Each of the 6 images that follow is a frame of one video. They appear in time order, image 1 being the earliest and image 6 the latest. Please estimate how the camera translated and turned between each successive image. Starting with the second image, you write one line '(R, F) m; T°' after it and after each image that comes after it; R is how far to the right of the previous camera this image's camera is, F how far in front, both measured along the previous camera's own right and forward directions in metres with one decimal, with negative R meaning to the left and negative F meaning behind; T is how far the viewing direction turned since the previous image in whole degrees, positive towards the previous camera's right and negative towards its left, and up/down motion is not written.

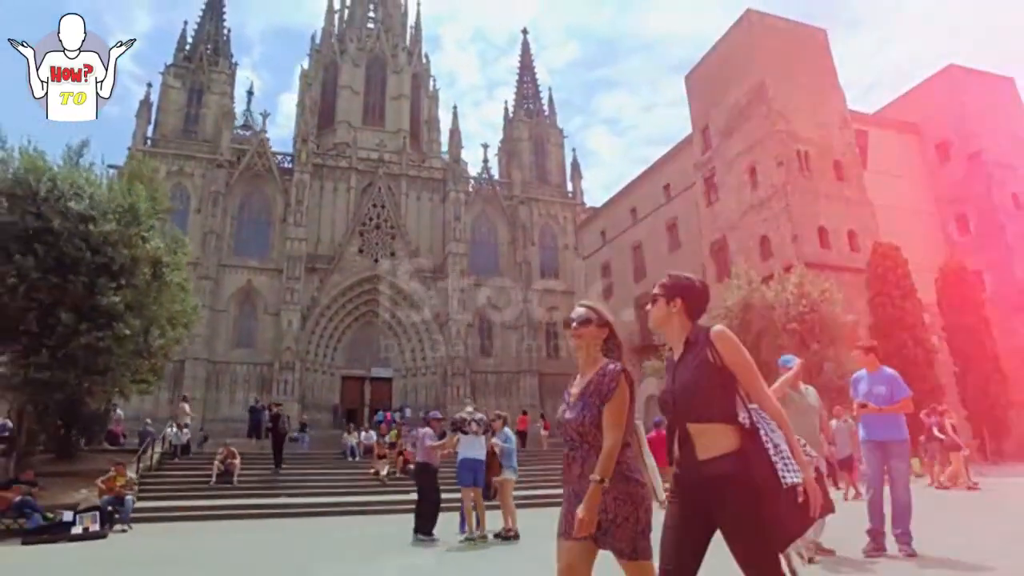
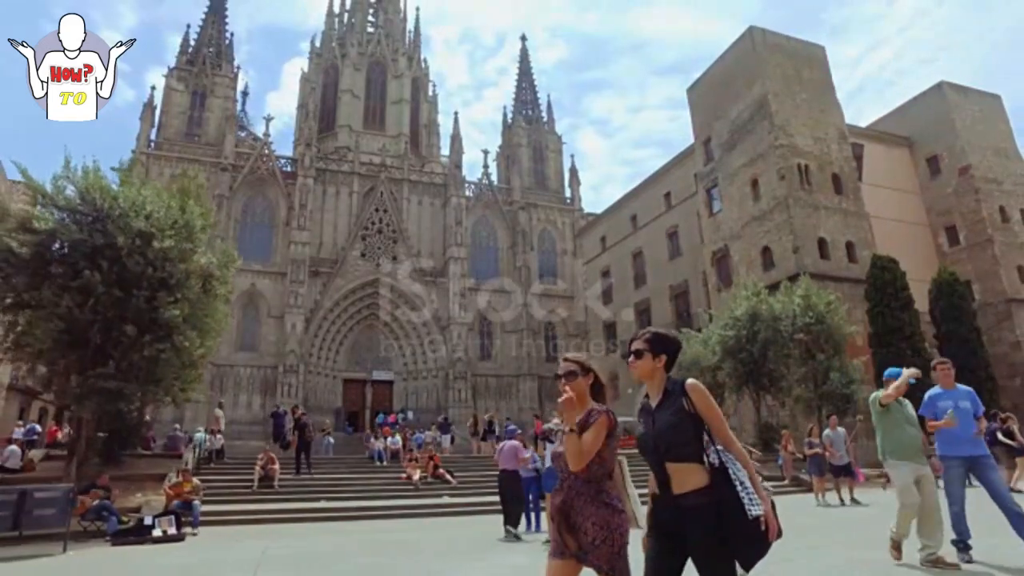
(-0.9, -0.6) m; +1°
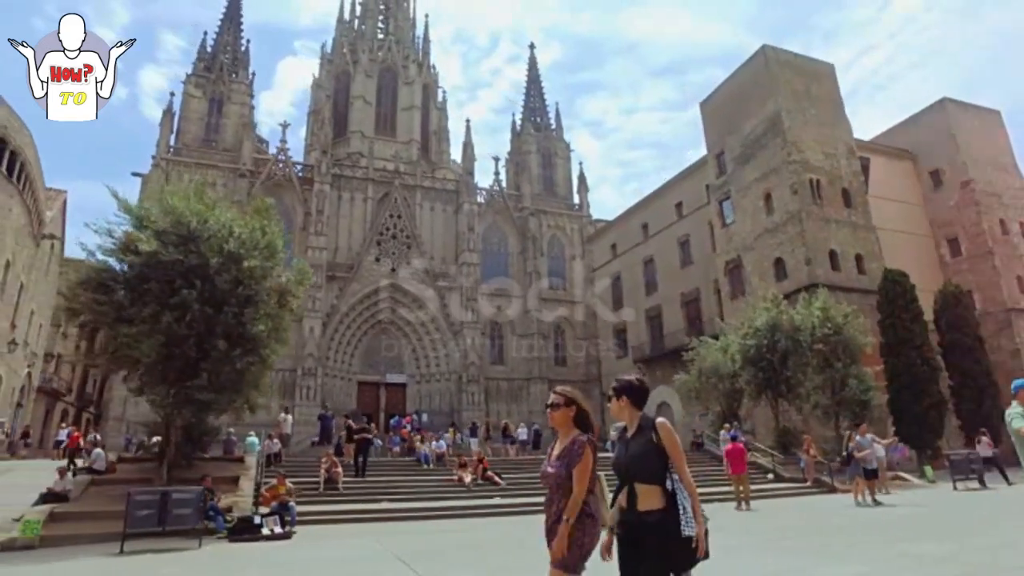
(-1.3, -0.8) m; +1°
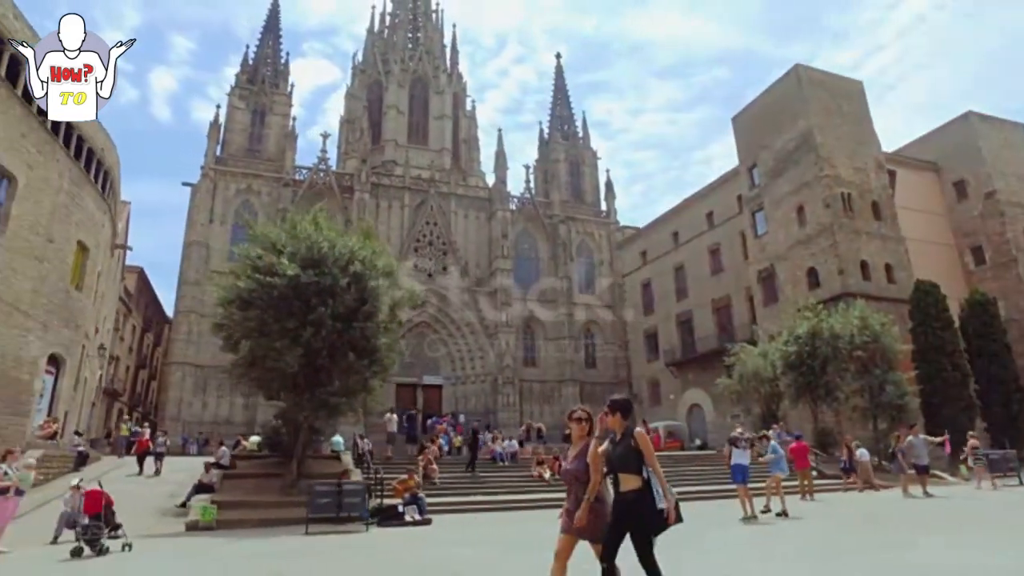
(-1.7, -1.4) m; -1°
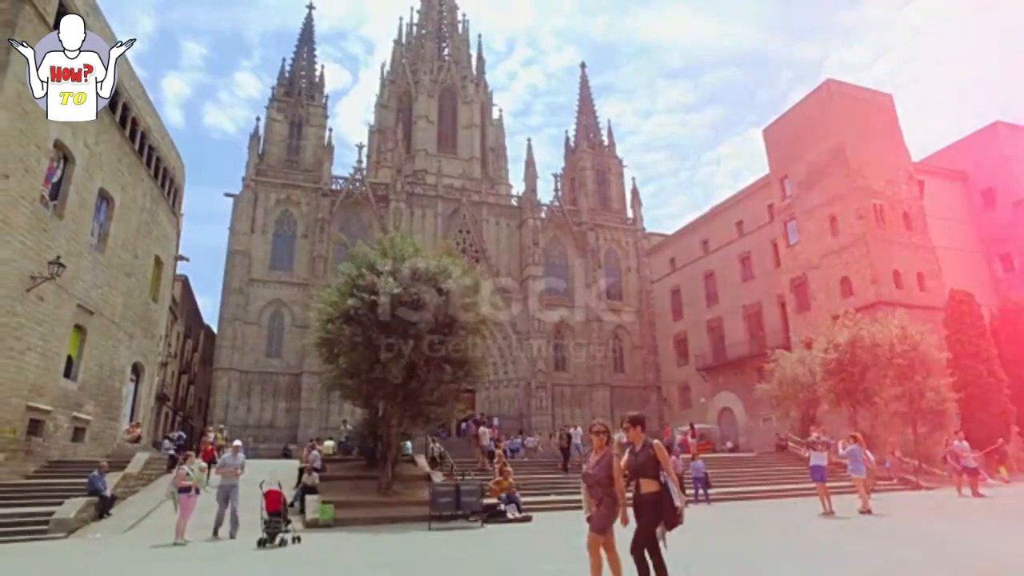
(-1.5, -1.0) m; -1°
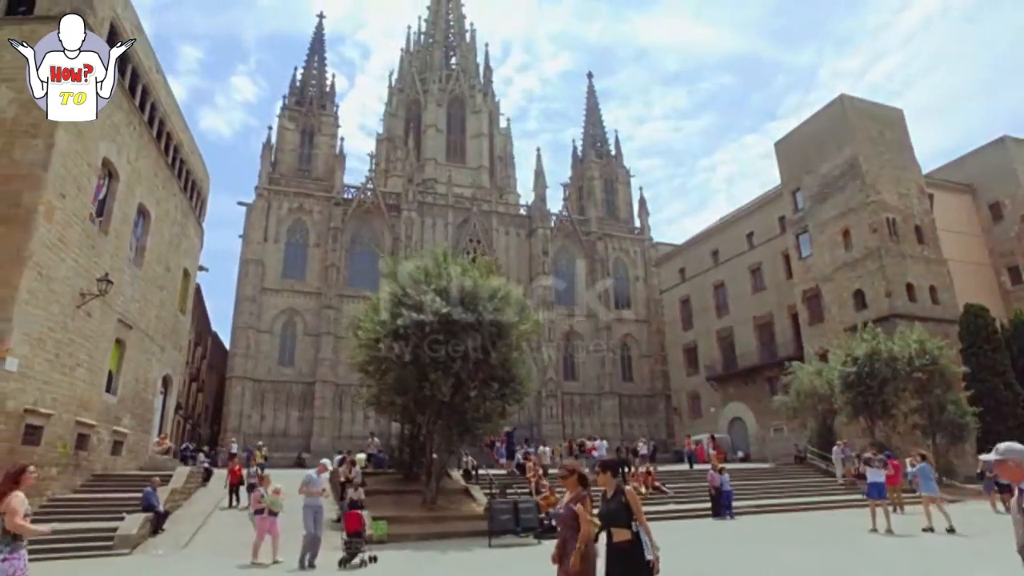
(-1.1, -0.2) m; +1°
